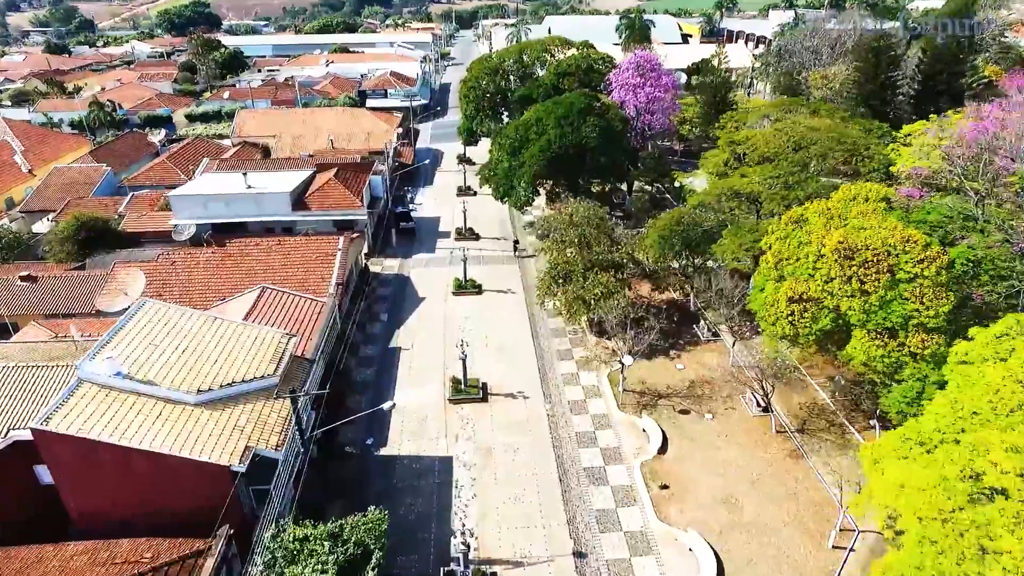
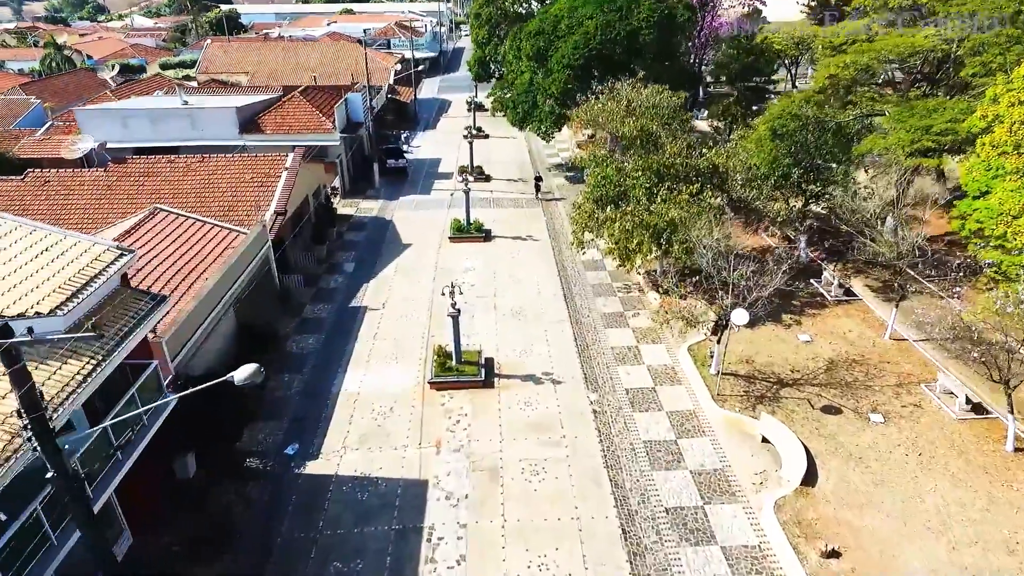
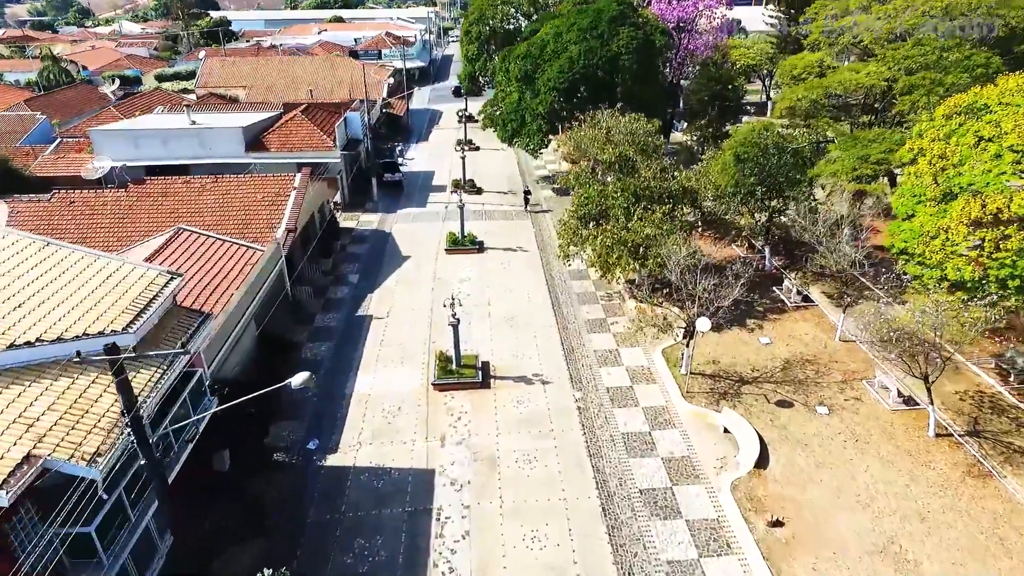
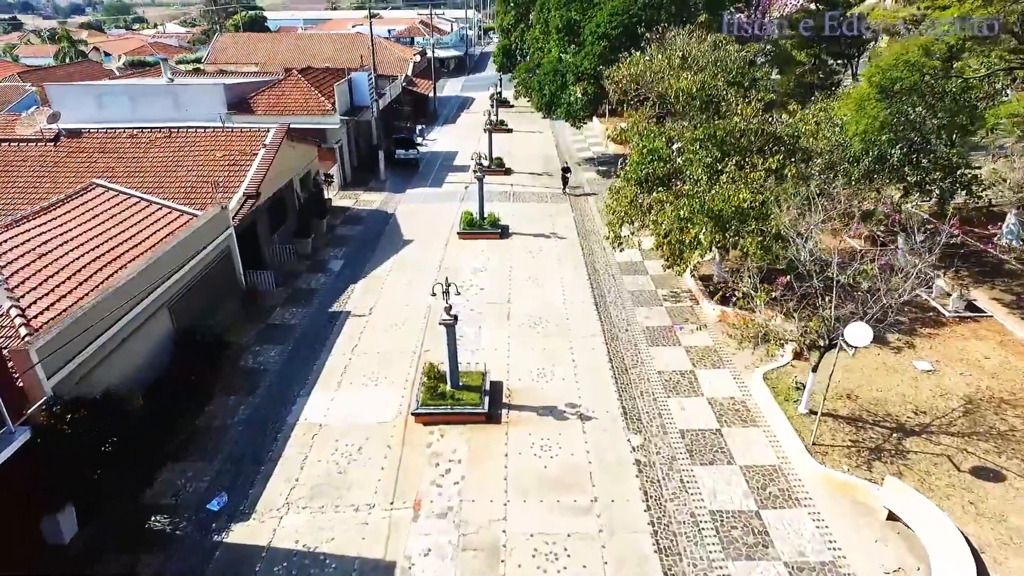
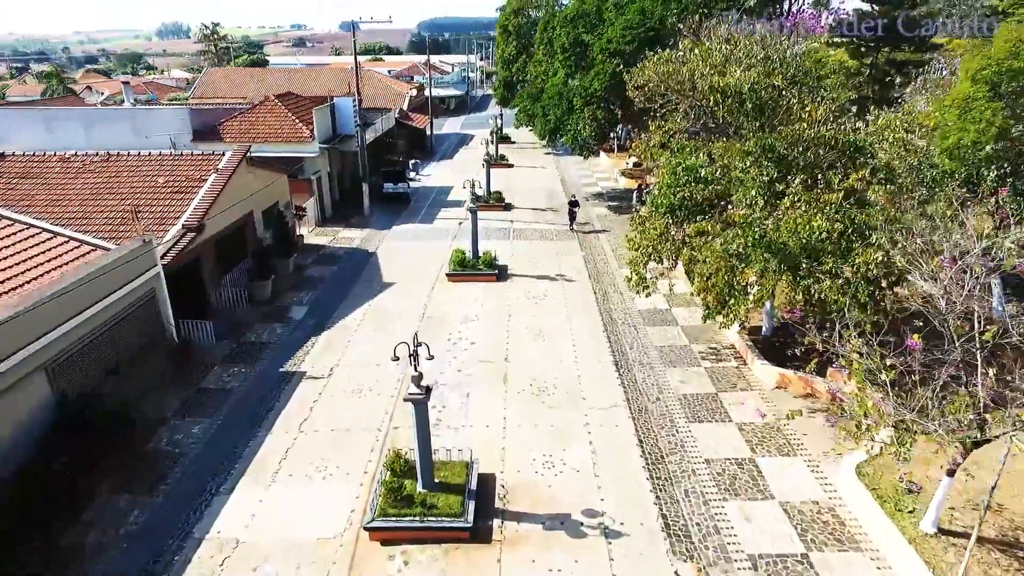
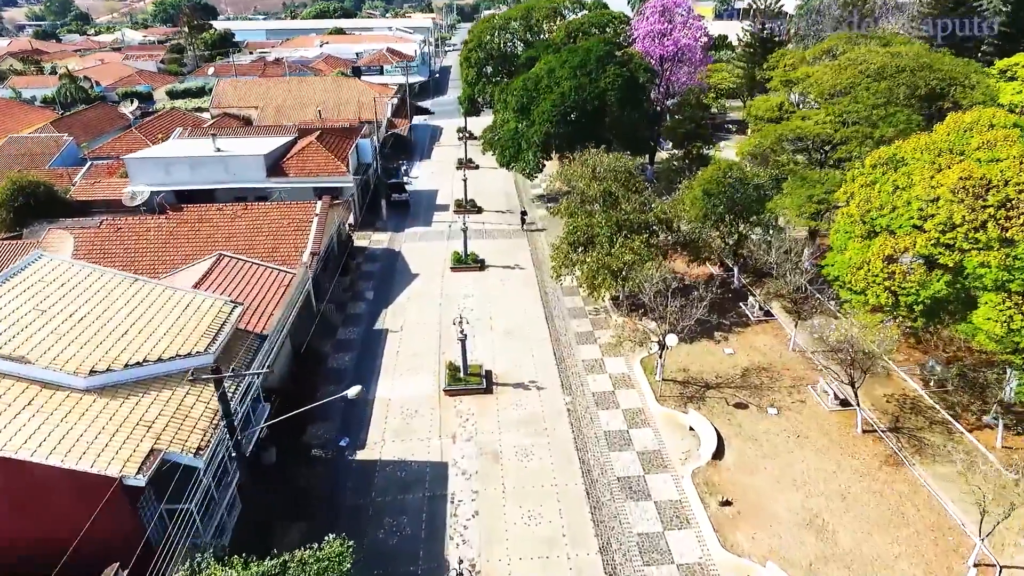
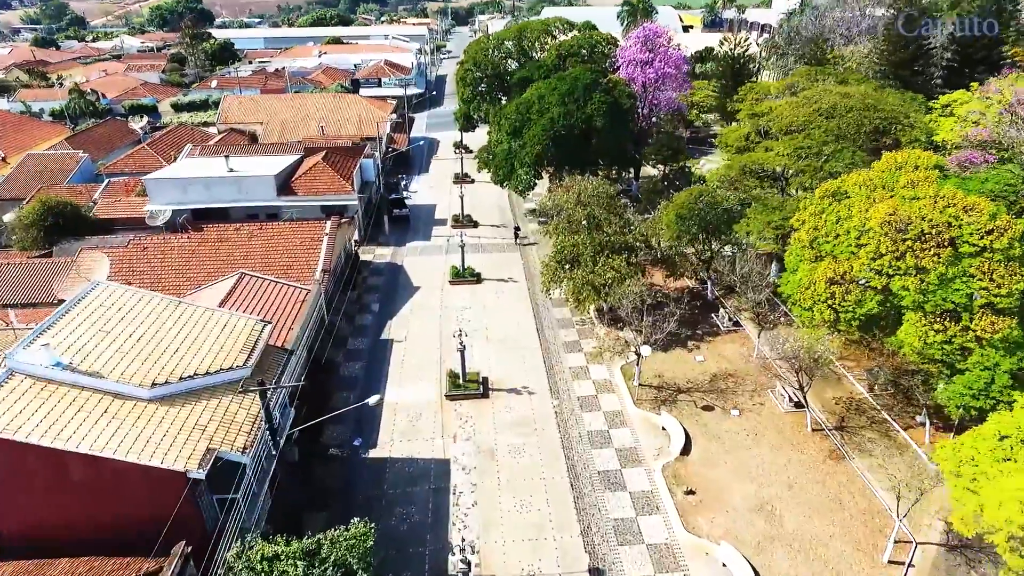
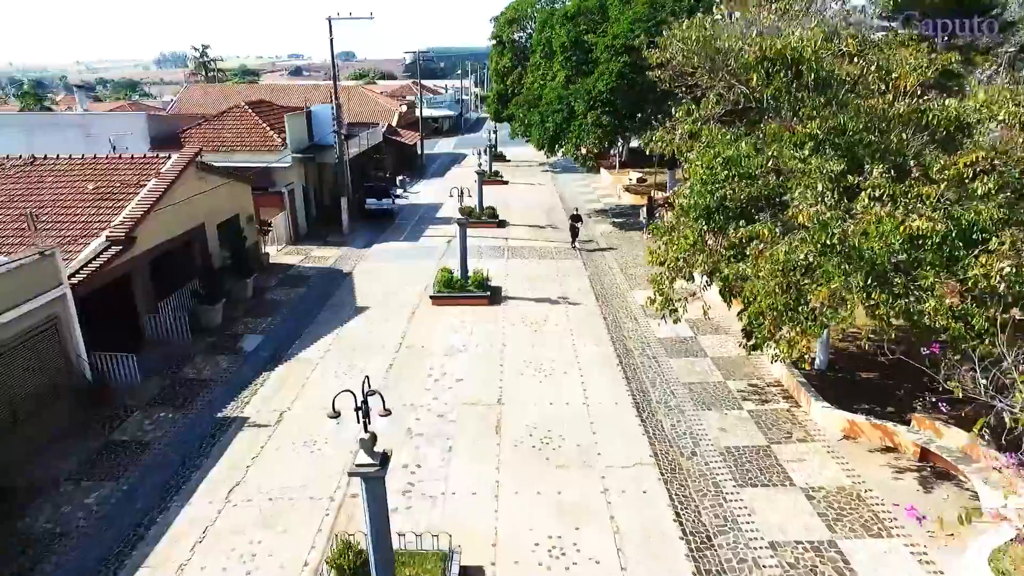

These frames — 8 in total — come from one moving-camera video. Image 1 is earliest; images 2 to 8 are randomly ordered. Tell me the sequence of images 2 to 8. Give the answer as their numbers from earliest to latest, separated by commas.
7, 6, 3, 2, 4, 5, 8
